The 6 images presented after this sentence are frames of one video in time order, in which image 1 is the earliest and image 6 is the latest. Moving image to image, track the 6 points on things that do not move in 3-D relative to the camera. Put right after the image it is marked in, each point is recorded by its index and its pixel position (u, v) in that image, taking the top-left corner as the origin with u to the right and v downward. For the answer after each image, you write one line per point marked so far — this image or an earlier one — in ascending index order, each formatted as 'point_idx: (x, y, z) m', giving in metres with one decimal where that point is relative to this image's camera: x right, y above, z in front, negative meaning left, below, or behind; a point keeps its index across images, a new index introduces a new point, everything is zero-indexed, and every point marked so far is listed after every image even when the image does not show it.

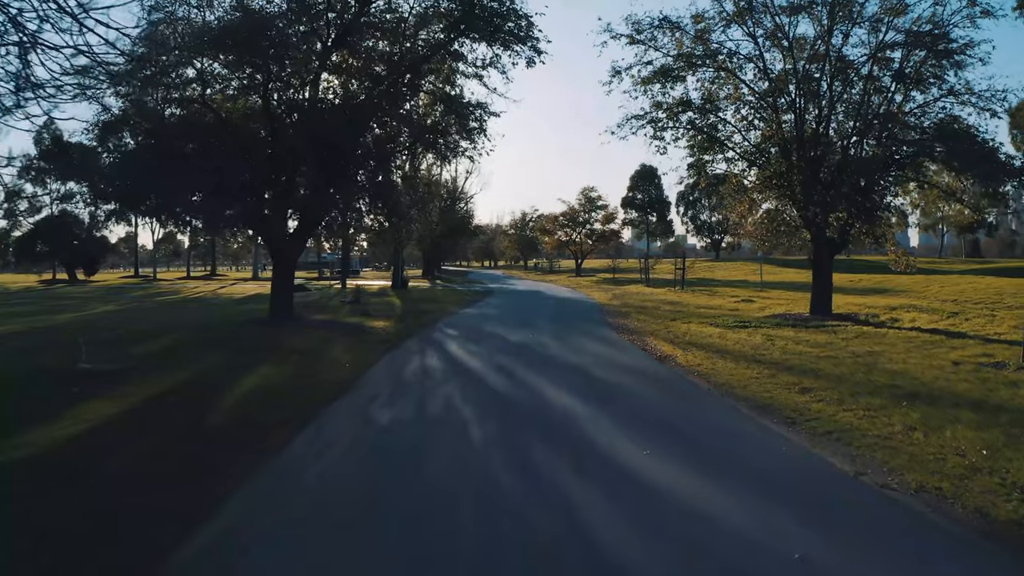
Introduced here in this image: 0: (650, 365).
0: (+2.2, -1.3, +12.9) m
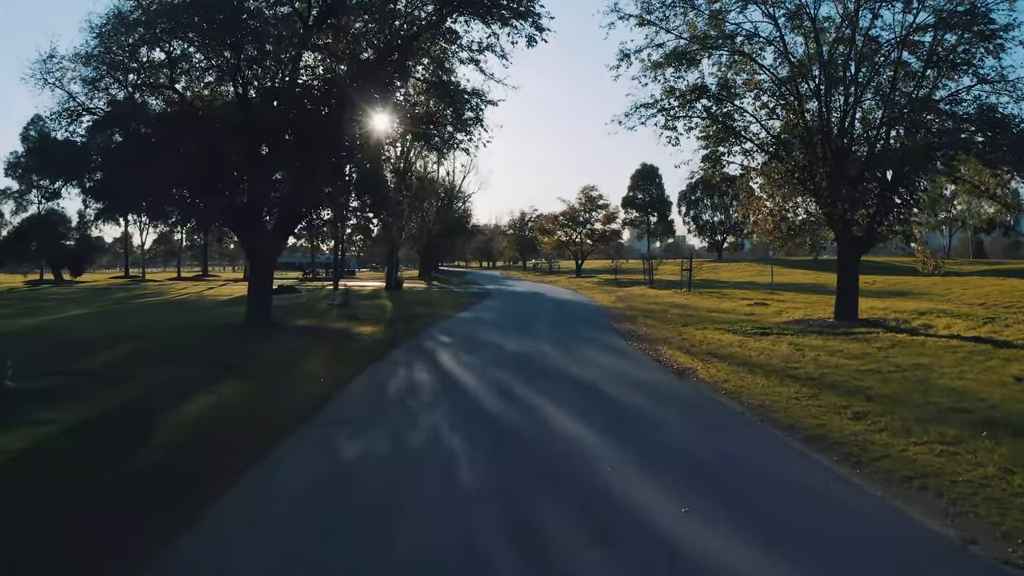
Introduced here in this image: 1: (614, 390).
0: (+2.2, -1.3, +11.2) m
1: (+1.4, -1.4, +10.9) m
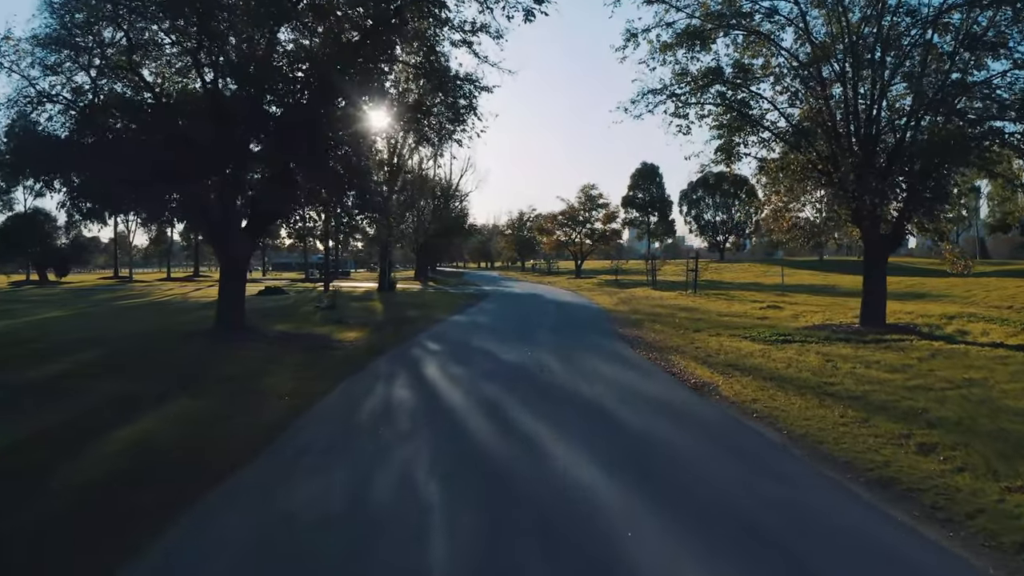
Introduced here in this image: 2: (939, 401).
0: (+2.1, -1.4, +9.7) m
1: (+1.3, -1.4, +9.3) m
2: (+5.0, -1.3, +9.4) m
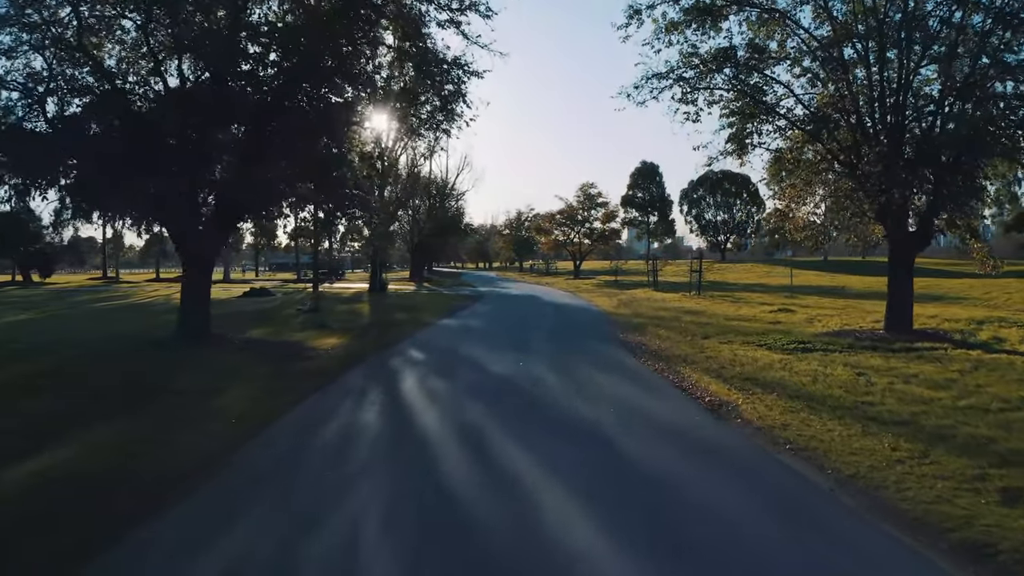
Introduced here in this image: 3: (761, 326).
0: (+2.0, -1.4, +8.2) m
1: (+1.2, -1.5, +7.9) m
2: (+4.9, -1.4, +8.0) m
3: (+5.9, -0.8, +19.5) m
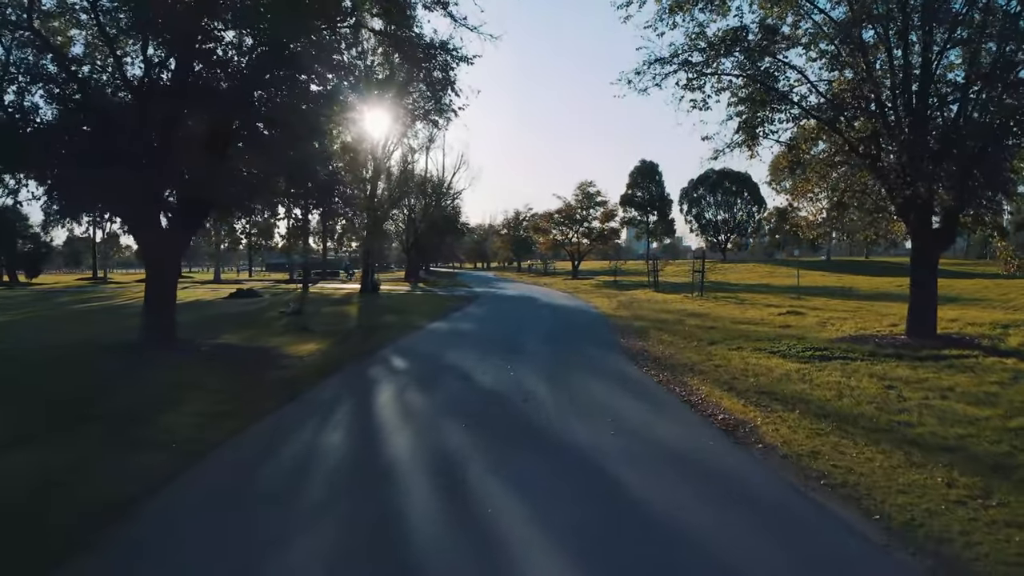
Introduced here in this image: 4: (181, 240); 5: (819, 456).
0: (+1.8, -1.5, +7.0) m
1: (+1.0, -1.5, +6.7) m
2: (+4.8, -1.4, +6.8) m
3: (+5.7, -0.8, +18.3) m
4: (-6.8, +1.0, +16.9) m
5: (+2.6, -1.4, +6.8) m
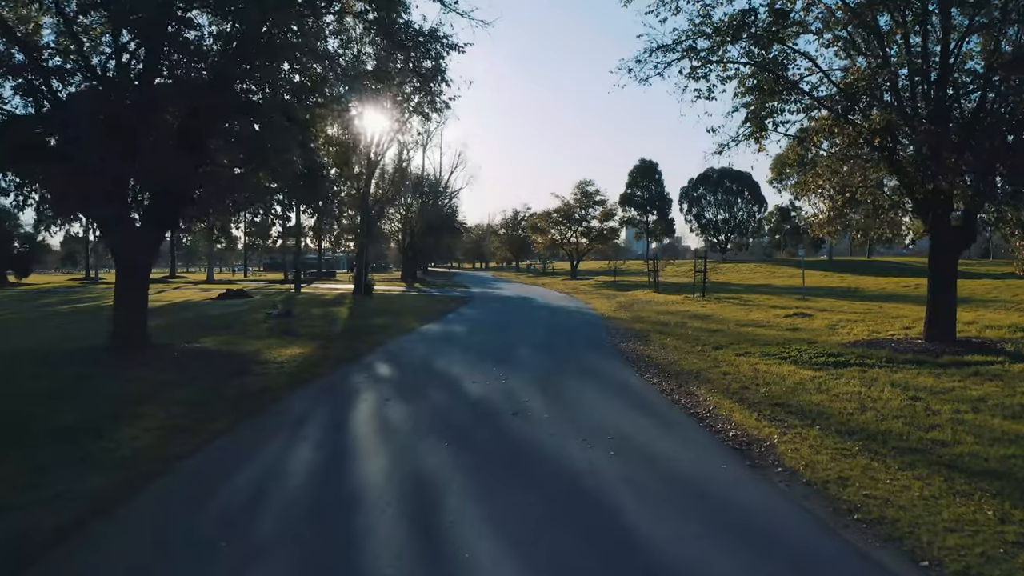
0: (+1.7, -1.5, +6.2) m
1: (+0.9, -1.6, +5.9) m
2: (+4.6, -1.4, +6.0) m
3: (+5.6, -0.9, +17.5) m
4: (-6.9, +1.0, +16.0) m
5: (+2.5, -1.5, +6.0) m
